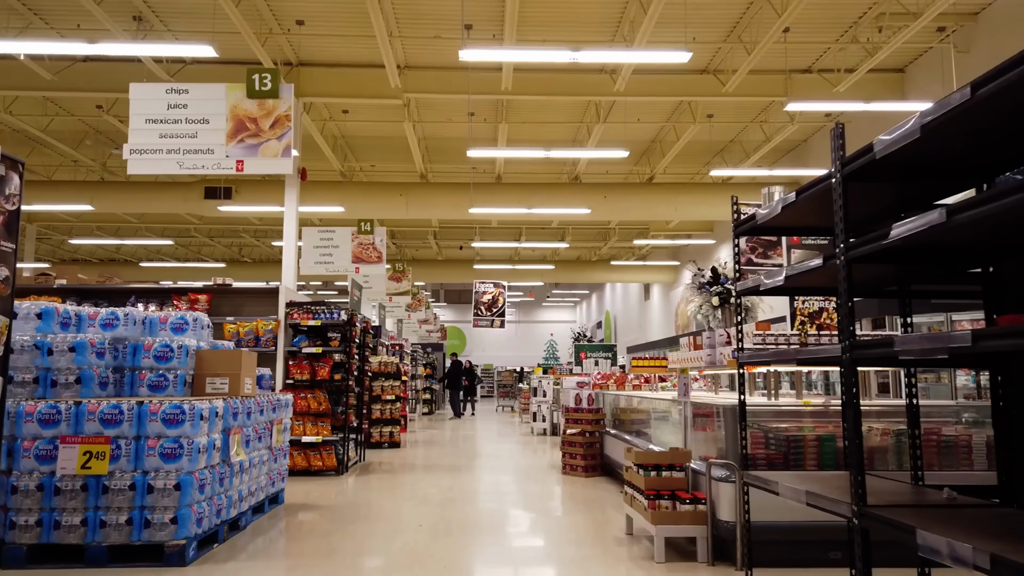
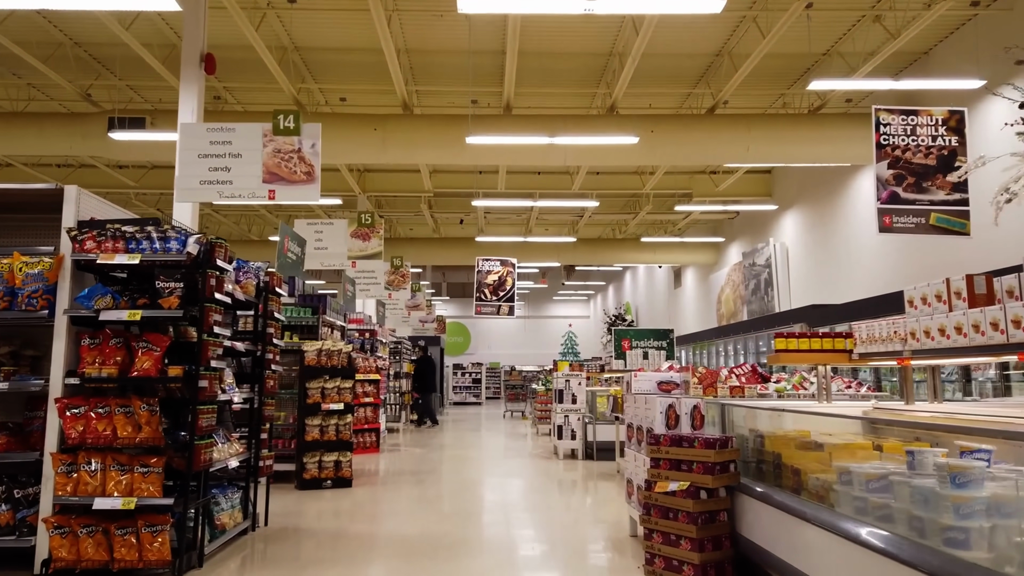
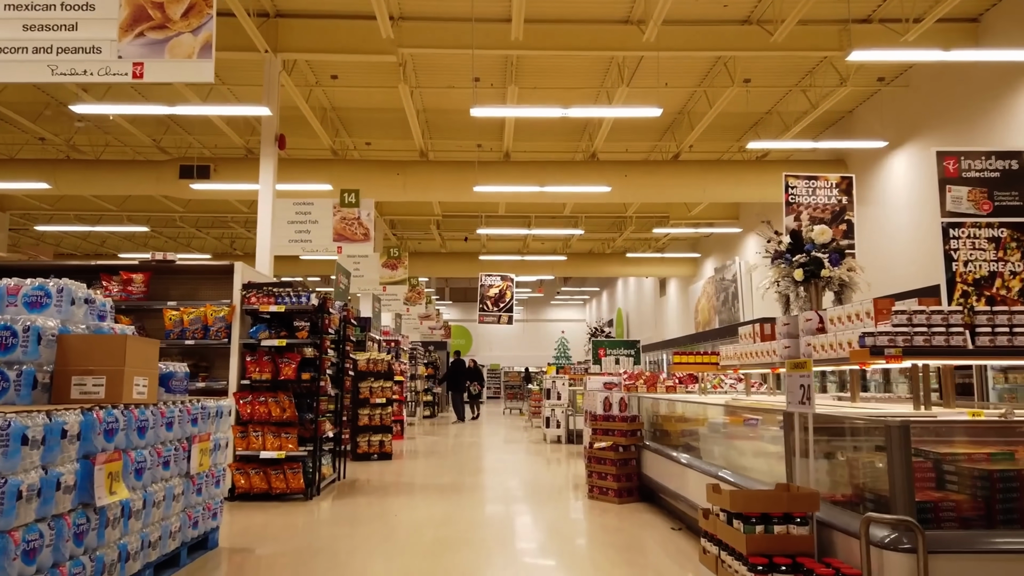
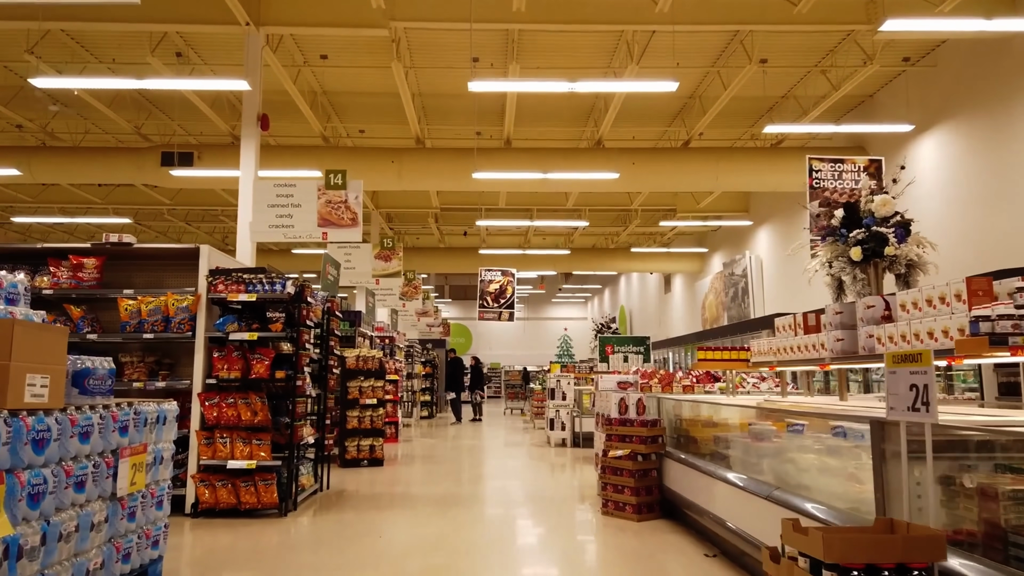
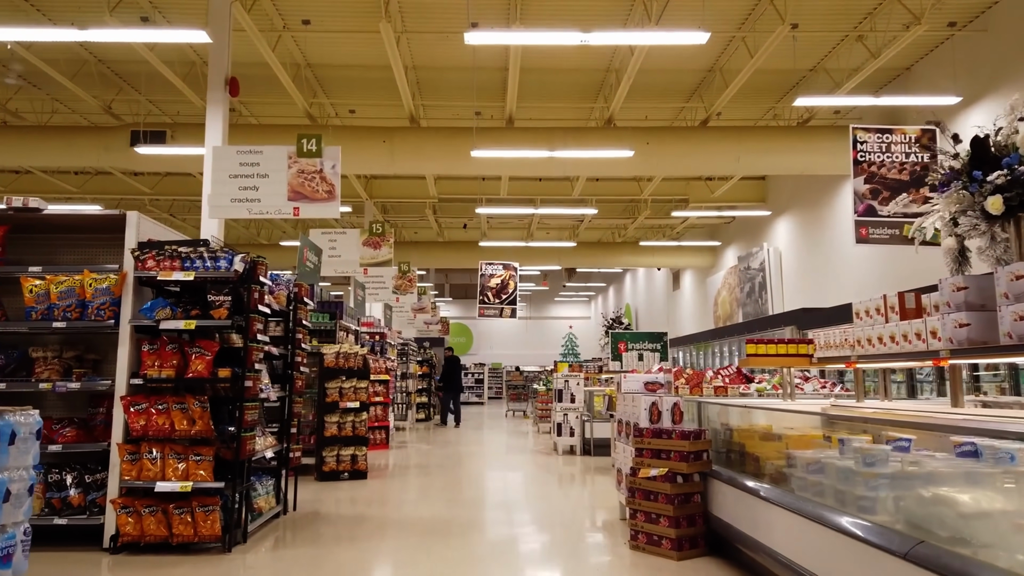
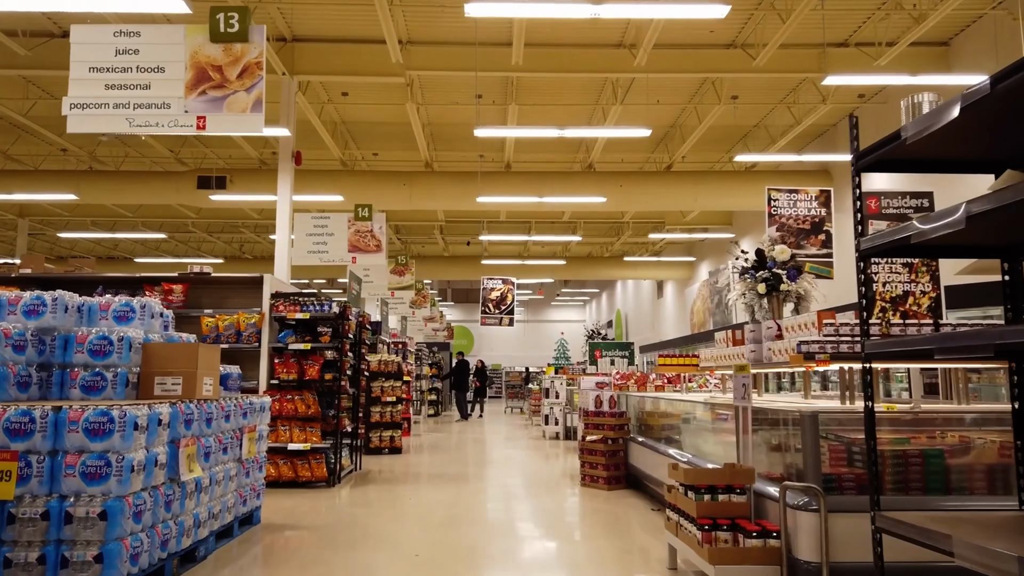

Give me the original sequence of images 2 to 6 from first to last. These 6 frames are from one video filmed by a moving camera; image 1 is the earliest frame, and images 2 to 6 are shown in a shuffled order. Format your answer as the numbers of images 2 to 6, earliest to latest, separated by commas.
6, 3, 4, 5, 2
